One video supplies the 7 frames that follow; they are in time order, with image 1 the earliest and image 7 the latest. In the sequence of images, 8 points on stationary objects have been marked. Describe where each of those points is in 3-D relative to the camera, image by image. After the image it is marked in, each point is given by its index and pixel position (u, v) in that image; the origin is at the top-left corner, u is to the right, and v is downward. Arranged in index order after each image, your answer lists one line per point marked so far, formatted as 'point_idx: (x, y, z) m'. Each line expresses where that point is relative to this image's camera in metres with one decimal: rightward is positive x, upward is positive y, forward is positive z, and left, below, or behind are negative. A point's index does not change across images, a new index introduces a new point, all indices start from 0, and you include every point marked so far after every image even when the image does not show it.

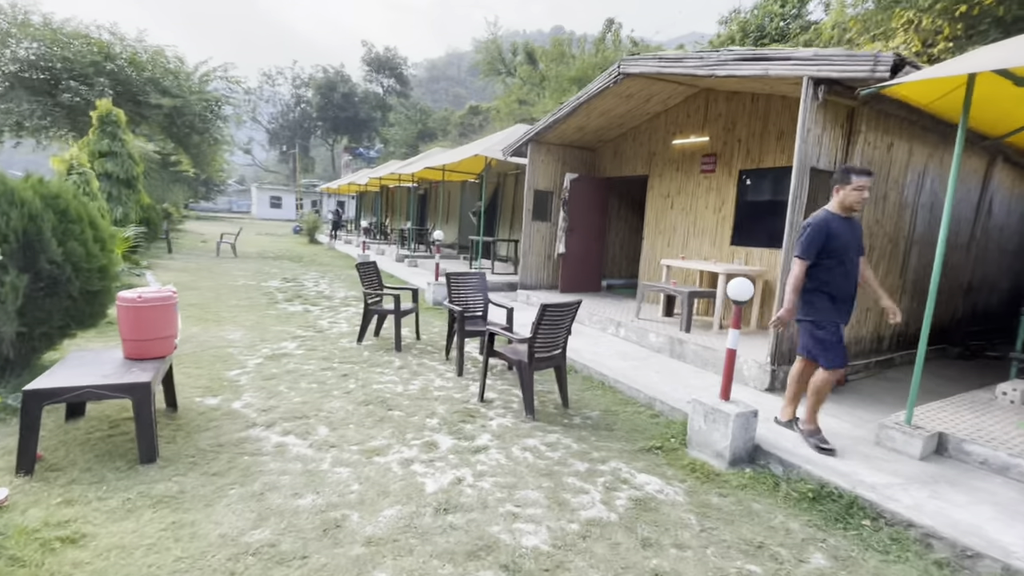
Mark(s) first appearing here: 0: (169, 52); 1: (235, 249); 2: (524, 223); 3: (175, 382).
0: (-10.4, +7.2, +14.6) m
1: (-7.9, +1.1, +13.8) m
2: (+0.2, +1.1, +8.2) m
3: (-2.8, -0.8, +4.0) m
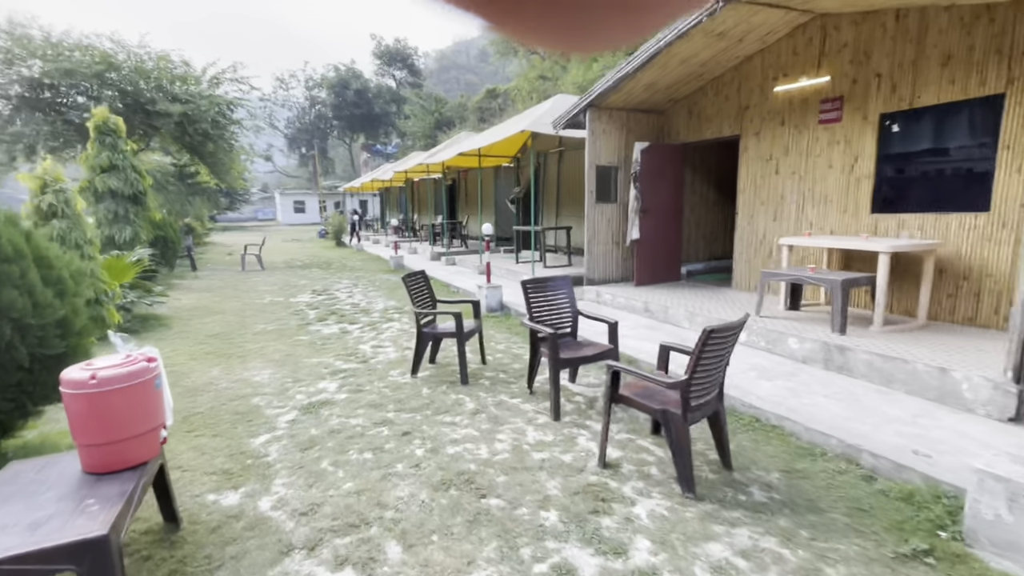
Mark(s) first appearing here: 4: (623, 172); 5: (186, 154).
0: (-9.6, +6.6, +13.7) m
1: (-6.7, +0.7, +12.9) m
2: (+1.1, +1.2, +6.9) m
3: (-2.0, -1.1, +2.9) m
4: (+1.7, +1.7, +7.1) m
5: (-9.8, +4.0, +14.5) m
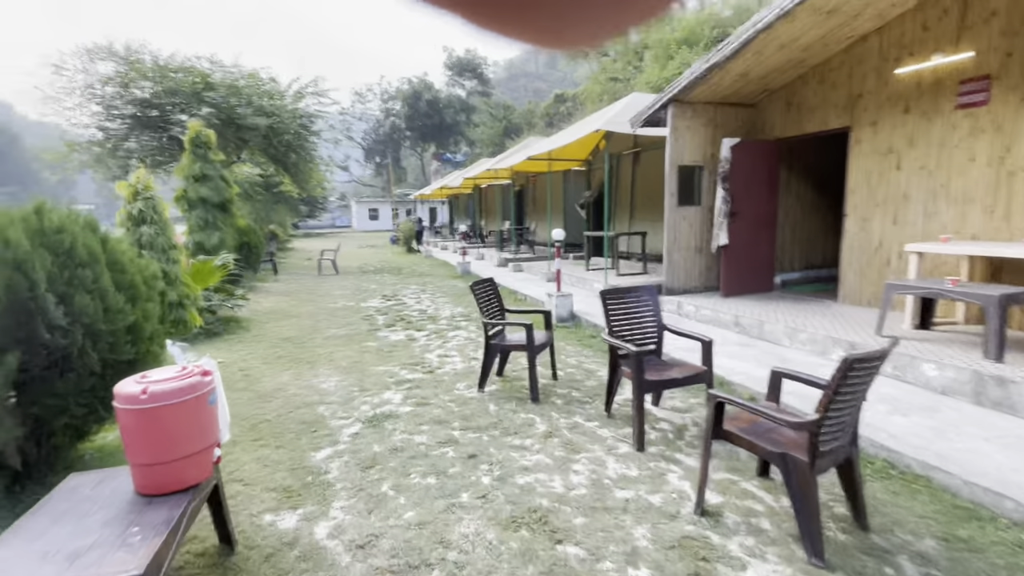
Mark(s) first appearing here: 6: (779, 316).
0: (-7.6, +6.5, +14.6) m
1: (-4.9, +0.6, +13.4) m
2: (+2.1, +1.0, +6.4) m
3: (-1.6, -1.1, +2.8) m
4: (+2.7, +1.6, +6.5) m
5: (-7.7, +3.9, +15.4) m
6: (+2.9, -0.3, +5.1) m
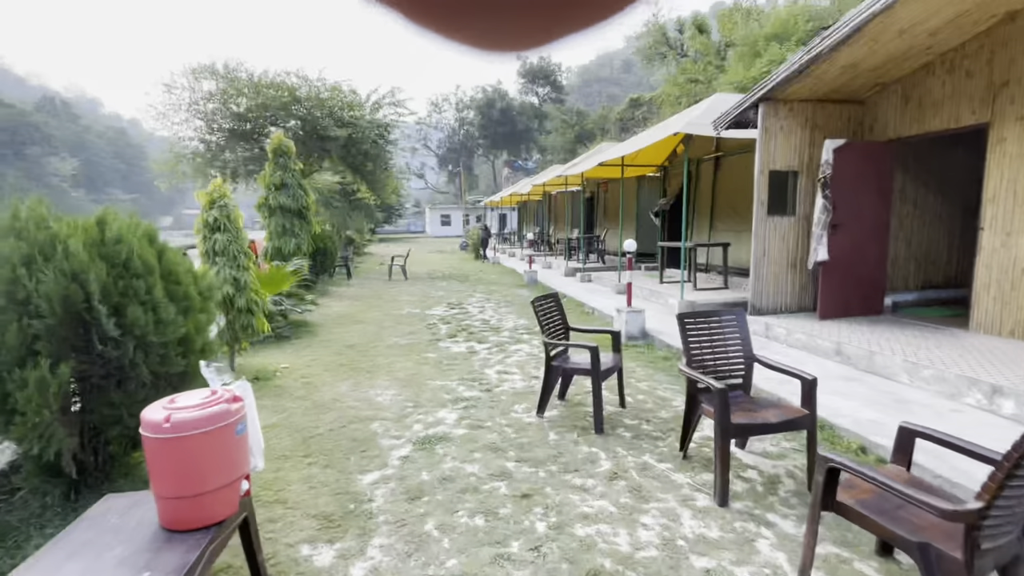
0: (-5.3, +6.4, +15.3) m
1: (-3.0, +0.5, +13.6) m
2: (+2.9, +0.8, +5.7) m
3: (-1.3, -1.2, +2.7) m
4: (+3.5, +1.3, +5.7) m
5: (-5.4, +3.8, +16.0) m
6: (+3.5, -0.5, +4.4) m
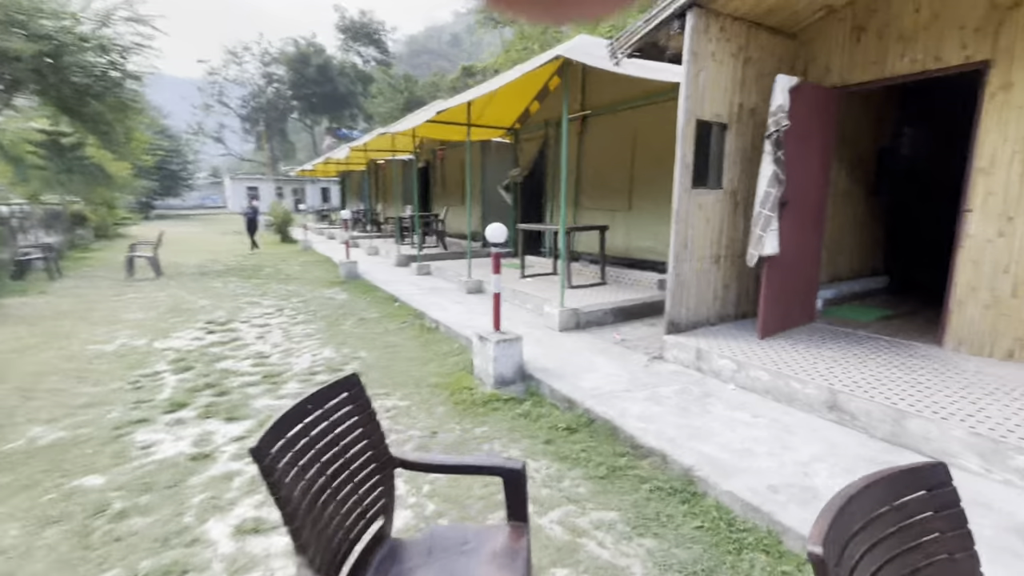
0: (-9.8, +6.3, +9.9) m
1: (-6.9, +0.4, +9.3) m
2: (+1.3, +0.7, +3.8) m
3: (-1.6, -1.6, -0.3) m
4: (+1.9, +1.3, +4.0) m
5: (-10.0, +3.8, +10.7) m
6: (+2.4, -0.6, +2.8) m
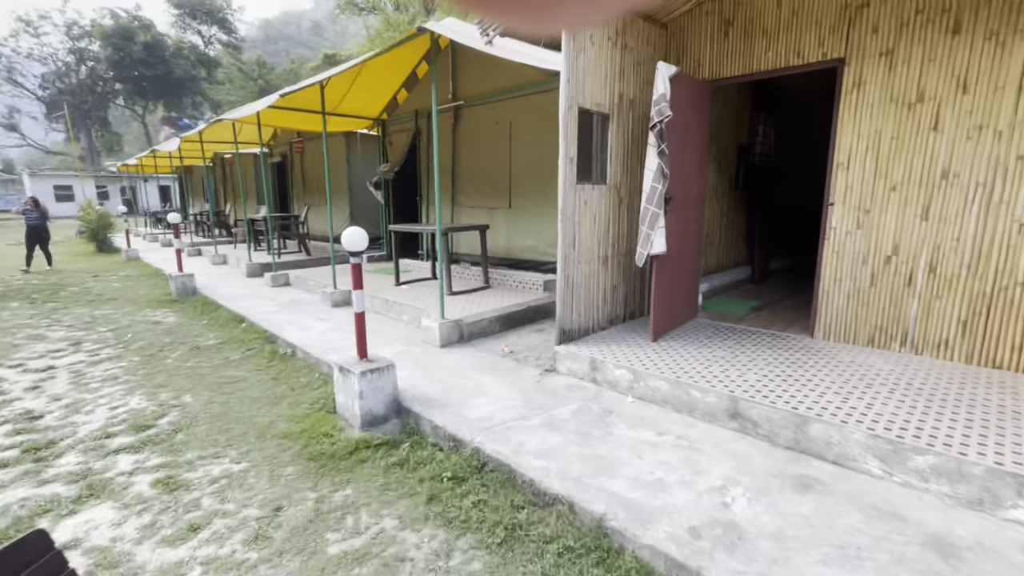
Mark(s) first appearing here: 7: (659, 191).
0: (-12.1, +5.7, +6.6) m
1: (-8.9, -0.1, +6.8) m
2: (+0.4, +0.7, +3.4) m
3: (-1.3, -1.8, -1.2) m
4: (+0.8, +1.3, +3.7) m
5: (-12.4, +3.1, +7.4) m
6: (+1.7, -0.6, +2.7) m
7: (+1.1, +0.7, +3.5) m
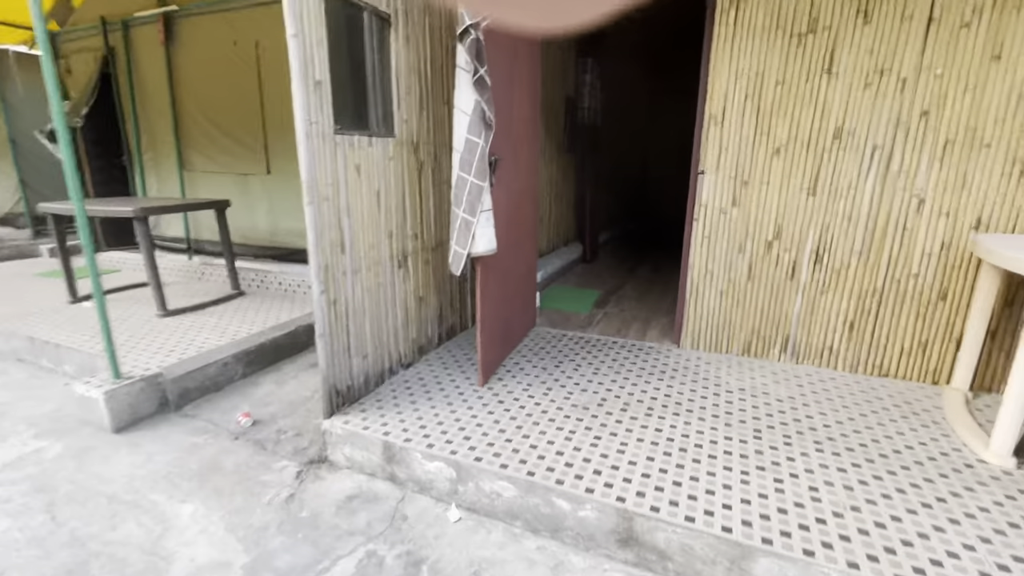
0: (-13.8, +4.7, -0.1) m
1: (-10.6, -0.8, +1.8) m
2: (-0.8, +0.5, +1.8) m
3: (-0.6, -2.3, -2.9) m
4: (-0.5, +1.2, +2.2) m
5: (-14.2, +2.1, +0.8) m
6: (+0.8, -0.7, +1.7) m
7: (-0.1, +0.6, +2.1) m
